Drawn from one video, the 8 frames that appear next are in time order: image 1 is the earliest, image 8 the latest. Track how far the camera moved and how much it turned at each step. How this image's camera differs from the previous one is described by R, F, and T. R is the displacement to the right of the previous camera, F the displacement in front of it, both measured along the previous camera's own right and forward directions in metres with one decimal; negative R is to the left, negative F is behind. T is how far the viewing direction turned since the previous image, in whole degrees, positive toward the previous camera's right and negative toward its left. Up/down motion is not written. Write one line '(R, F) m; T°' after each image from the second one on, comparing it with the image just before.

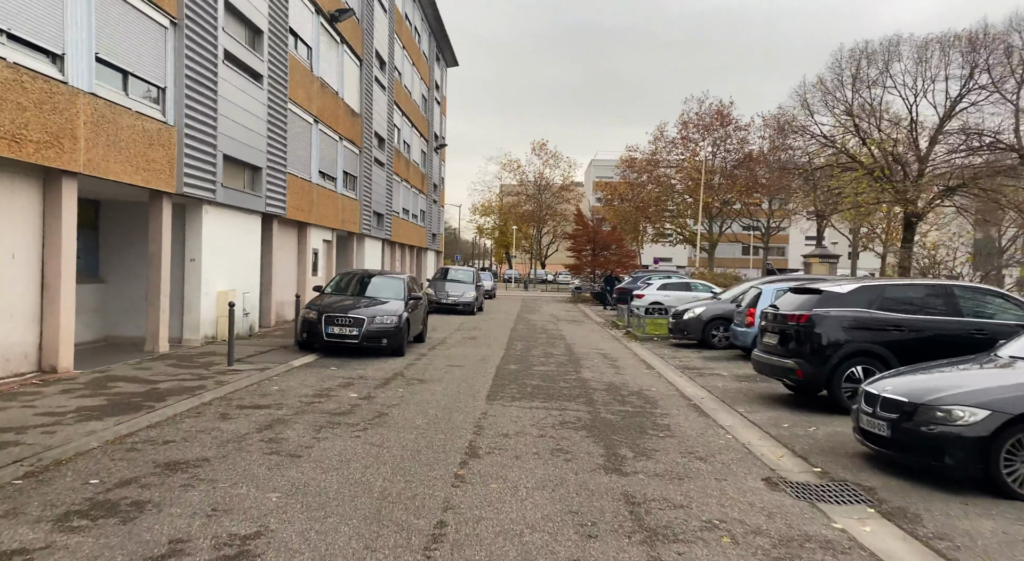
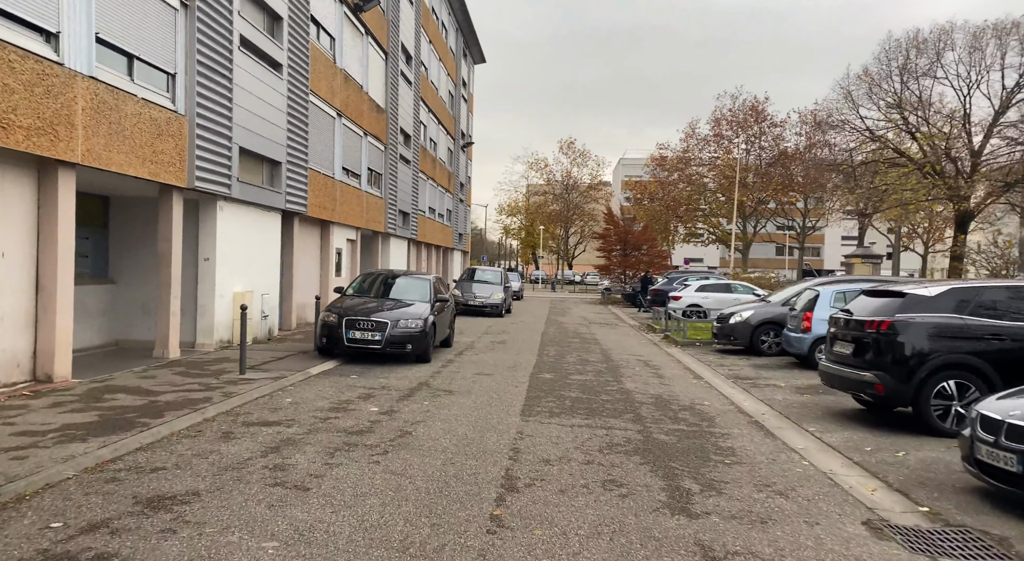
(-0.1, +0.9) m; -2°
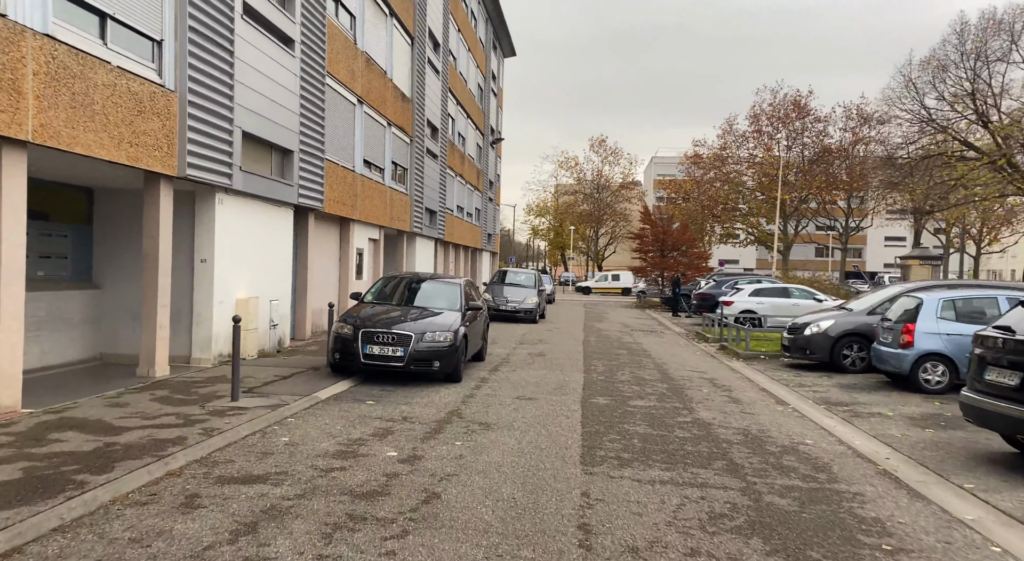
(-0.3, +1.6) m; -2°
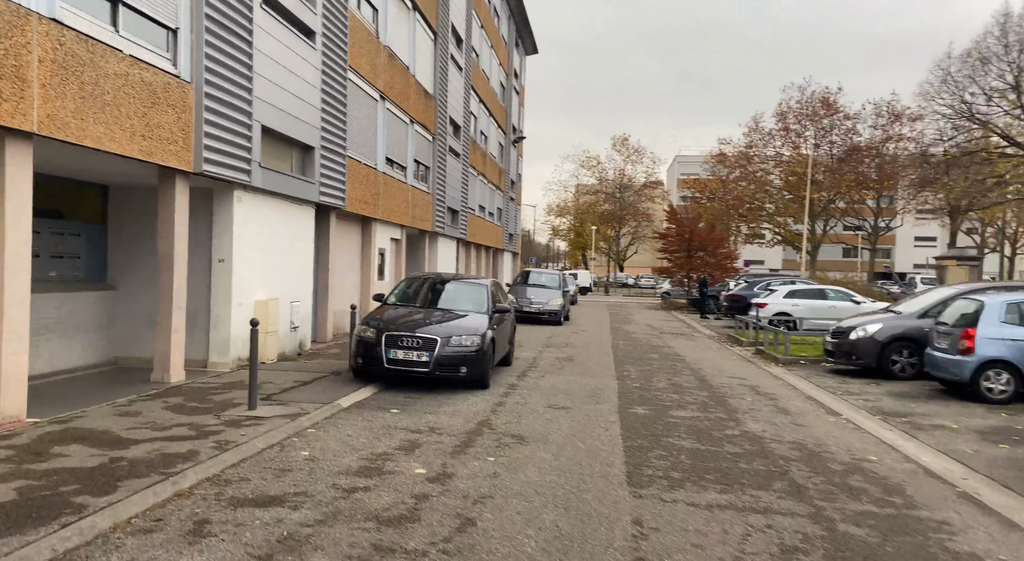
(-0.2, +0.5) m; -2°
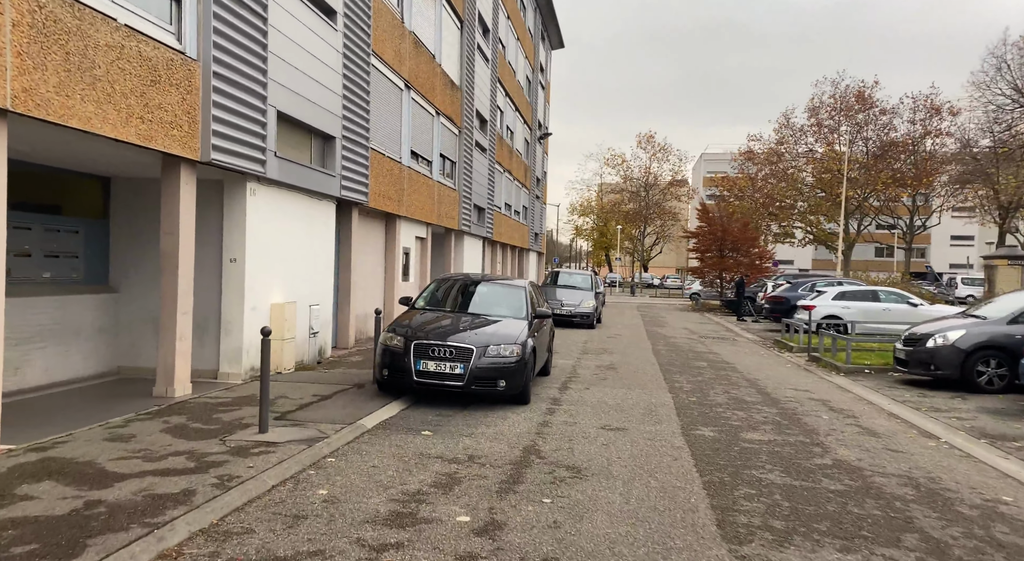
(-0.3, +1.0) m; -2°
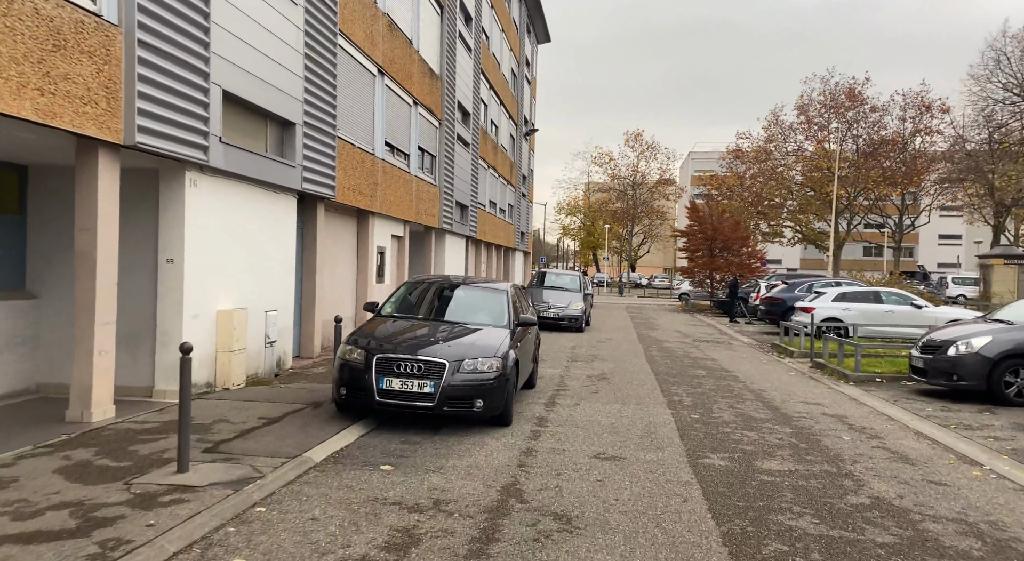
(+0.1, +1.0) m; +1°
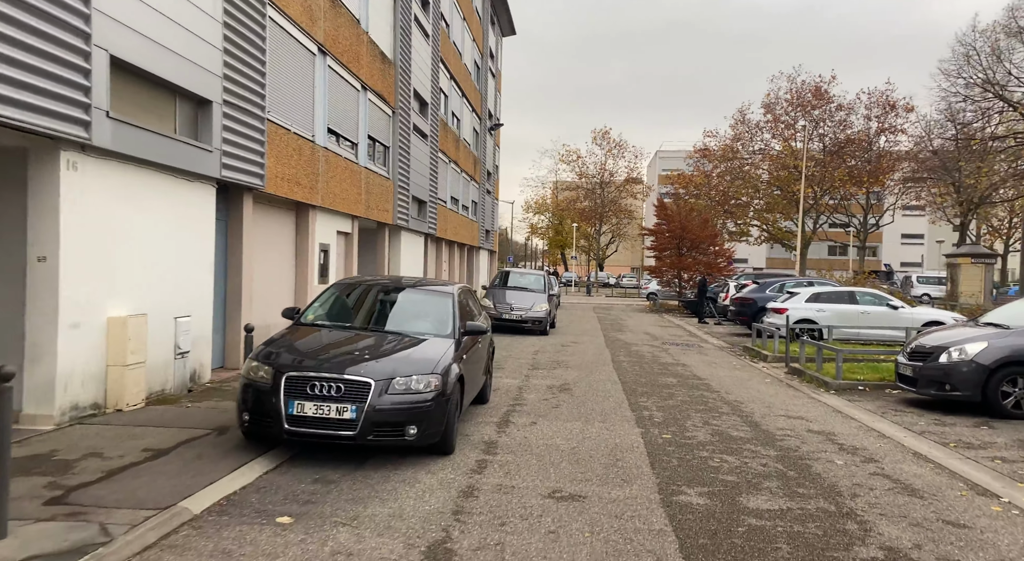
(+0.2, +1.0) m; +3°
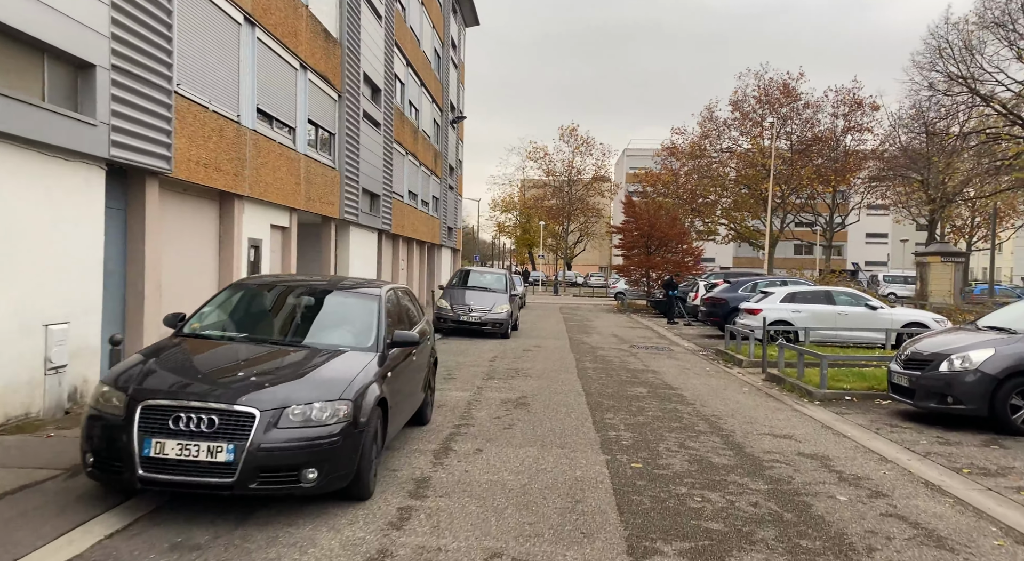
(+0.3, +1.2) m; +3°
